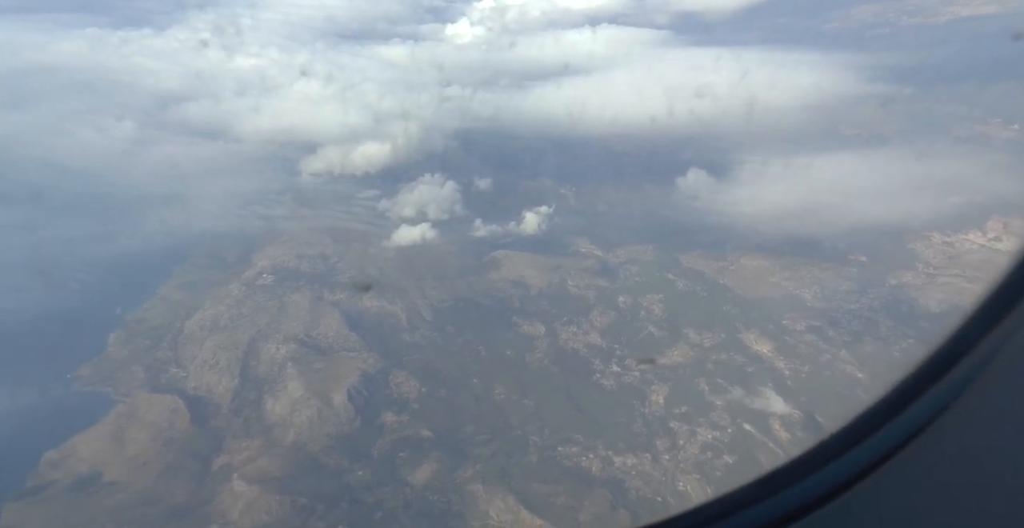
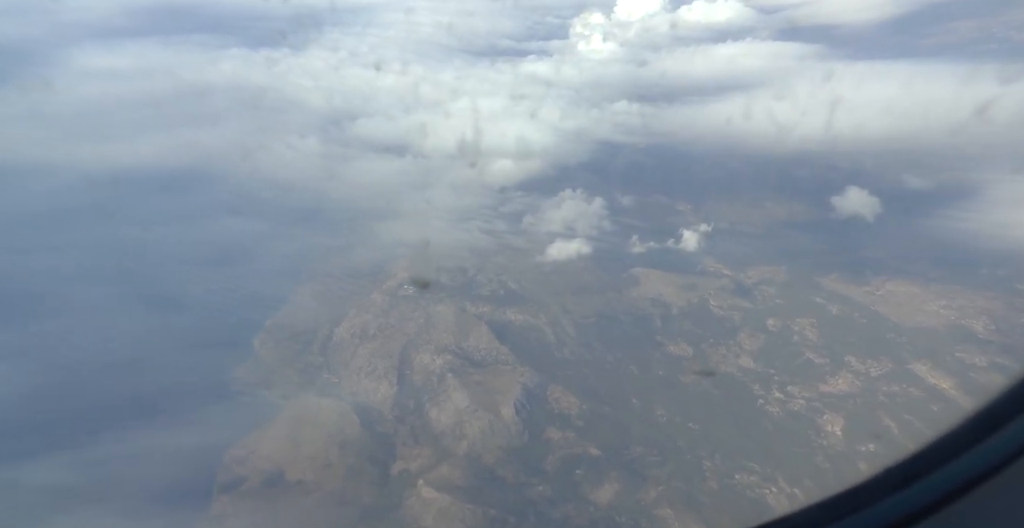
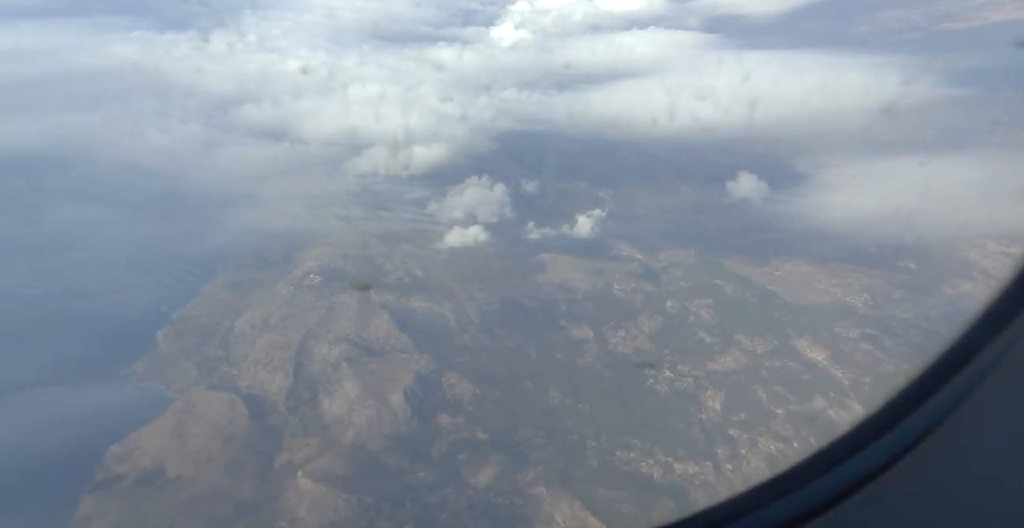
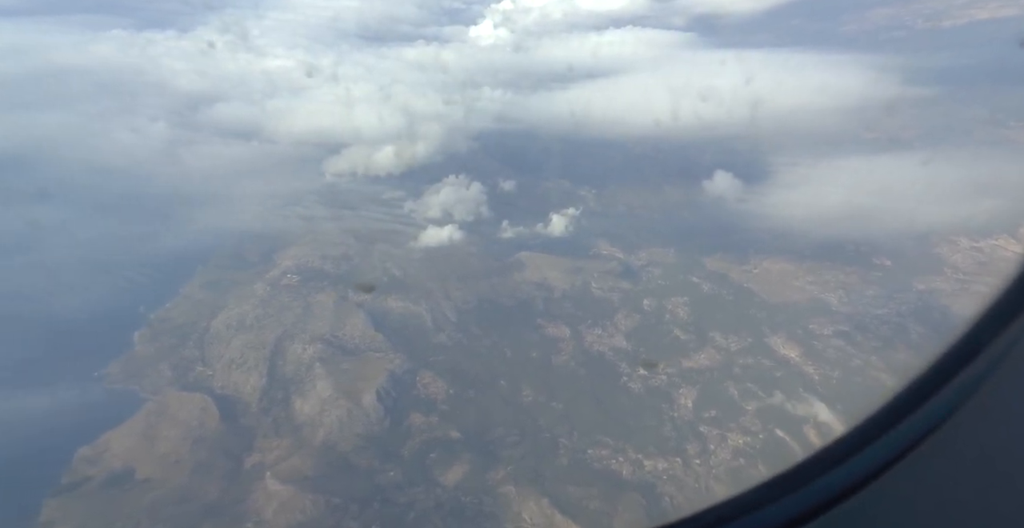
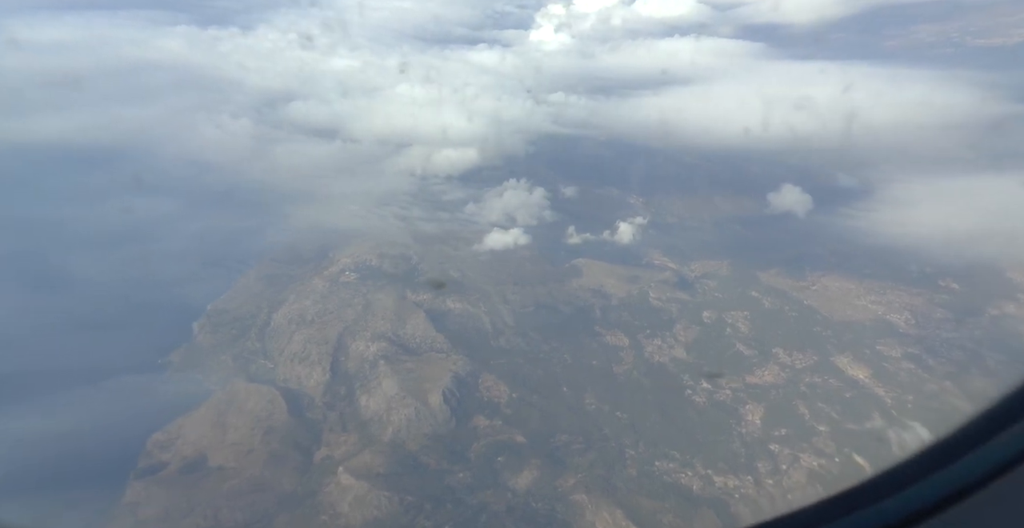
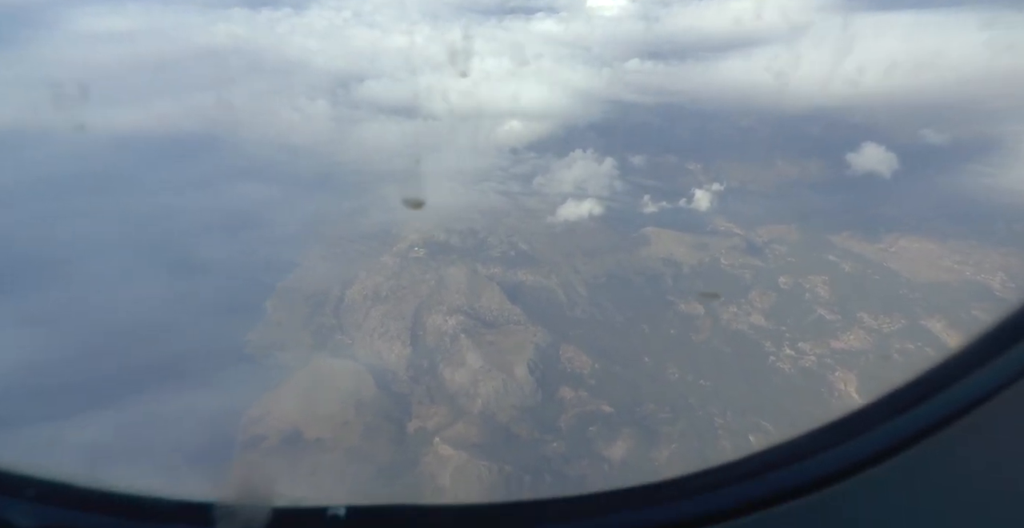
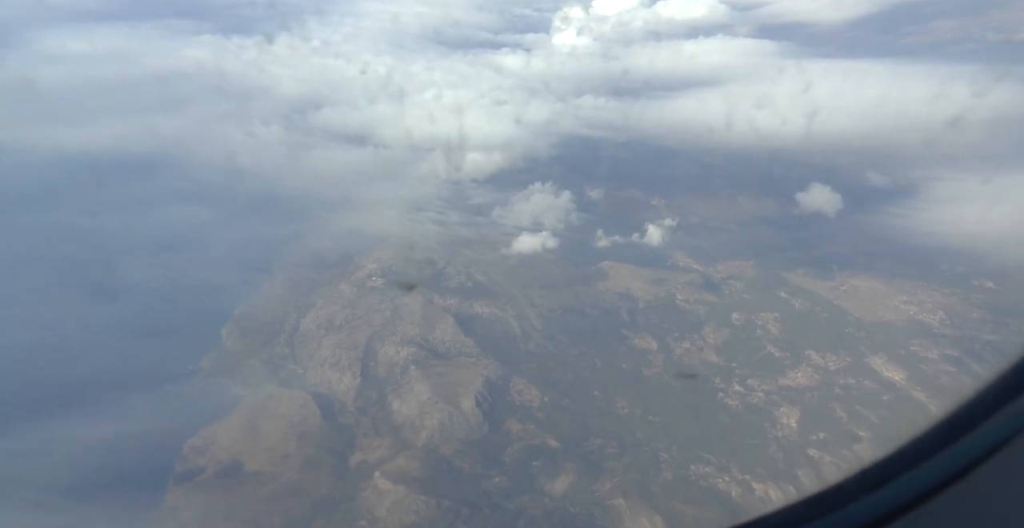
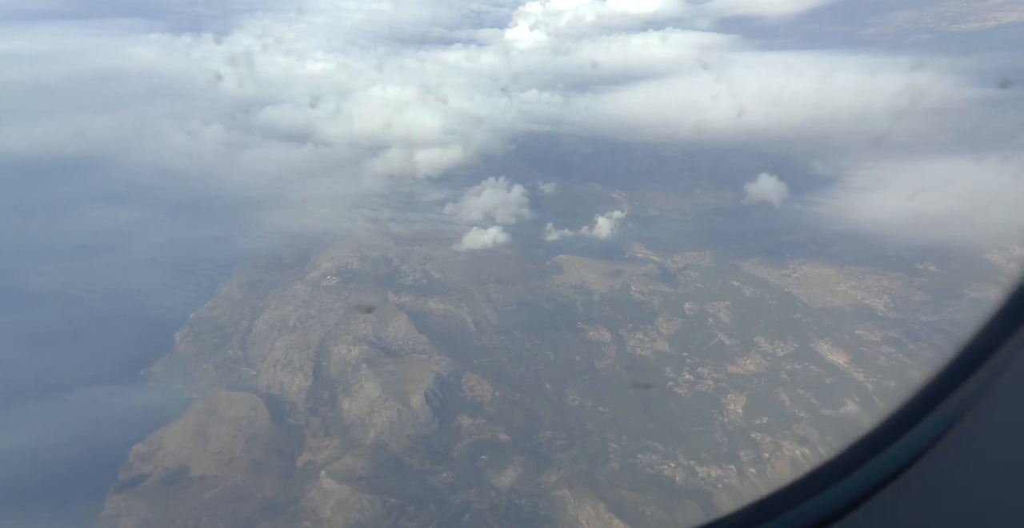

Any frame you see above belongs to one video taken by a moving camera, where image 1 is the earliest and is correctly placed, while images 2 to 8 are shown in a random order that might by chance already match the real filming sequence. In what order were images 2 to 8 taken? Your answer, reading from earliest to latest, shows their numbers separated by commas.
4, 3, 8, 5, 7, 2, 6
